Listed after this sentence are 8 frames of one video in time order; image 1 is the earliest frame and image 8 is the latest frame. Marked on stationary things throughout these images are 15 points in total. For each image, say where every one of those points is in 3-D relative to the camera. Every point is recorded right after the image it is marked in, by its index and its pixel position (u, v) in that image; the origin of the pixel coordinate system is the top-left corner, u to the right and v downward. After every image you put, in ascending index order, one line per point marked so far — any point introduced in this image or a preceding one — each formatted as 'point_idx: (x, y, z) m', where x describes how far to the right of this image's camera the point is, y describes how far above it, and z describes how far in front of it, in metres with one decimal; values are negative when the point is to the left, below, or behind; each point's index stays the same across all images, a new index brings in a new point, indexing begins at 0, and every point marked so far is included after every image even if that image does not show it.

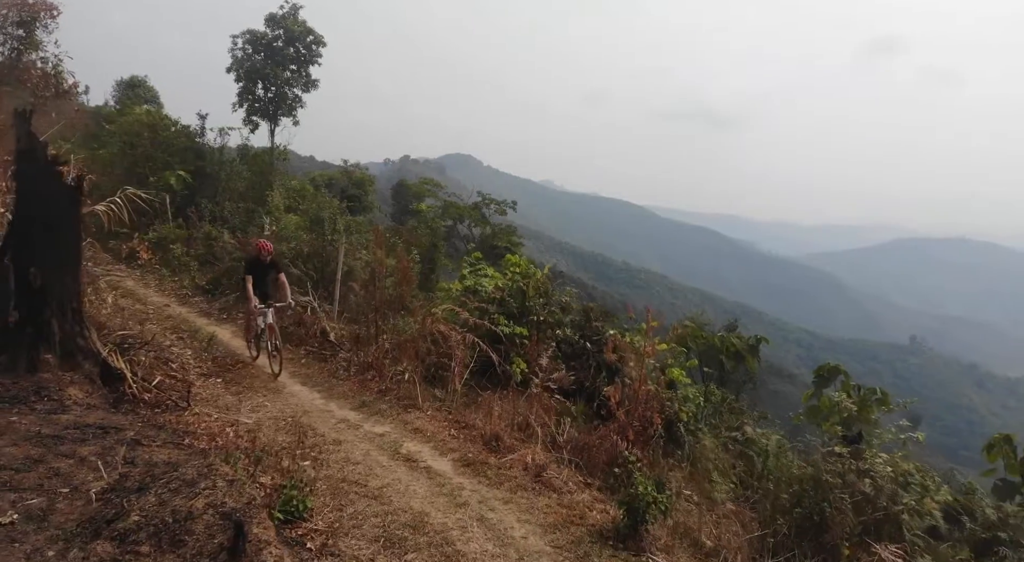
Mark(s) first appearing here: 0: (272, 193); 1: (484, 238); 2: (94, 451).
0: (-5.2, +1.9, +14.3) m
1: (-0.9, +1.3, +19.9) m
2: (-3.3, -1.4, +5.3) m
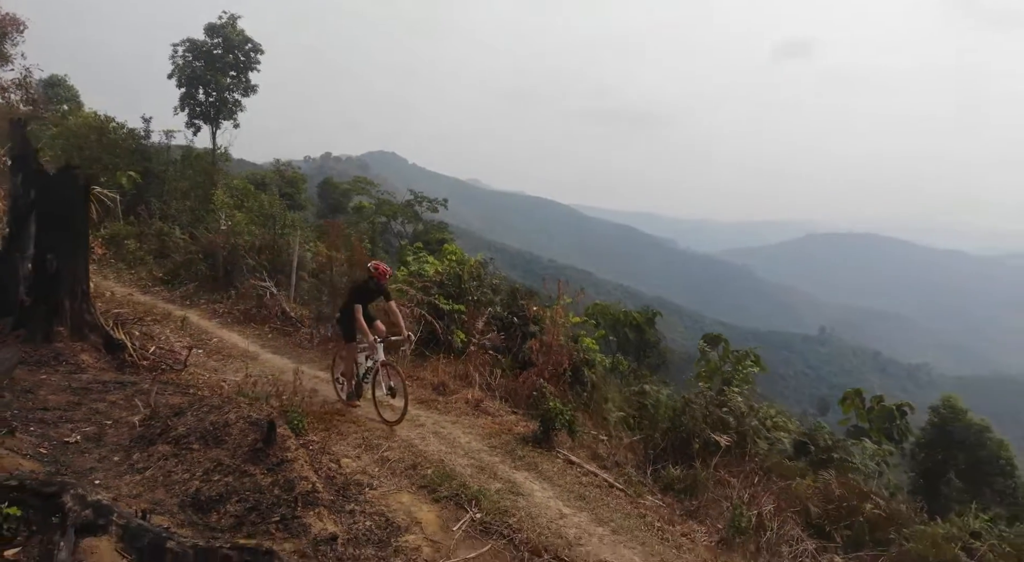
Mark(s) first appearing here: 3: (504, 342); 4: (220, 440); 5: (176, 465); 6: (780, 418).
0: (-6.8, +2.1, +15.4) m
1: (-3.2, +1.5, +21.4) m
2: (-3.9, -1.2, +6.7) m
3: (-0.1, -0.8, +10.6) m
4: (-2.4, -1.3, +5.5) m
5: (-2.6, -1.4, +5.2) m
6: (+4.3, -2.2, +10.6) m
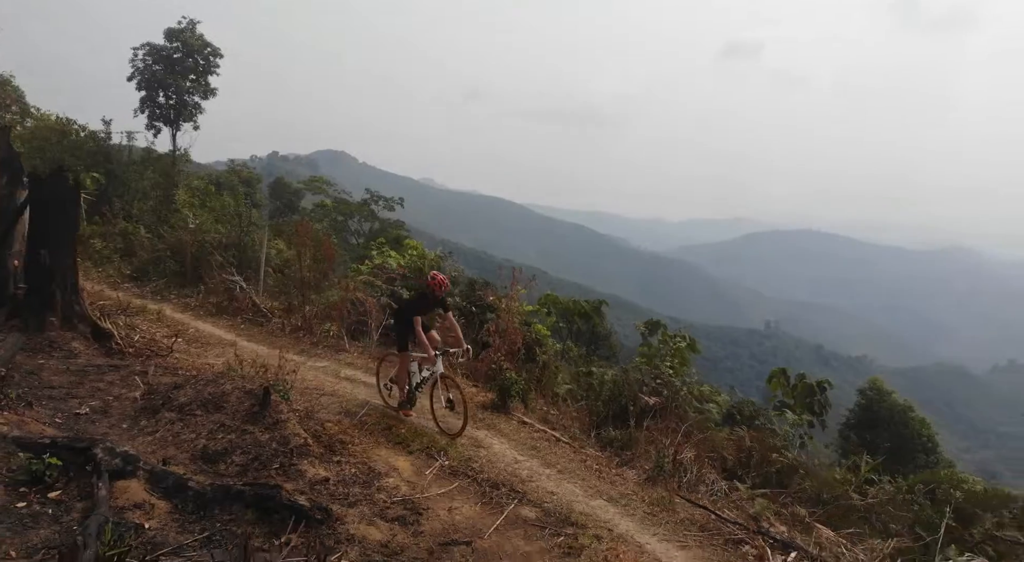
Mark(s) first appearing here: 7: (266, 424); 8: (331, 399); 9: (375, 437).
0: (-7.9, +2.1, +15.9) m
1: (-4.7, +1.6, +22.1) m
2: (-4.4, -1.1, +7.4) m
3: (-0.9, -0.6, +11.5) m
4: (-2.7, -1.2, +6.3) m
5: (-3.0, -1.3, +6.0) m
6: (+3.5, -2.0, +11.9) m
7: (-2.2, -1.3, +6.0) m
8: (-2.1, -1.3, +7.5) m
9: (-1.4, -1.5, +6.6) m
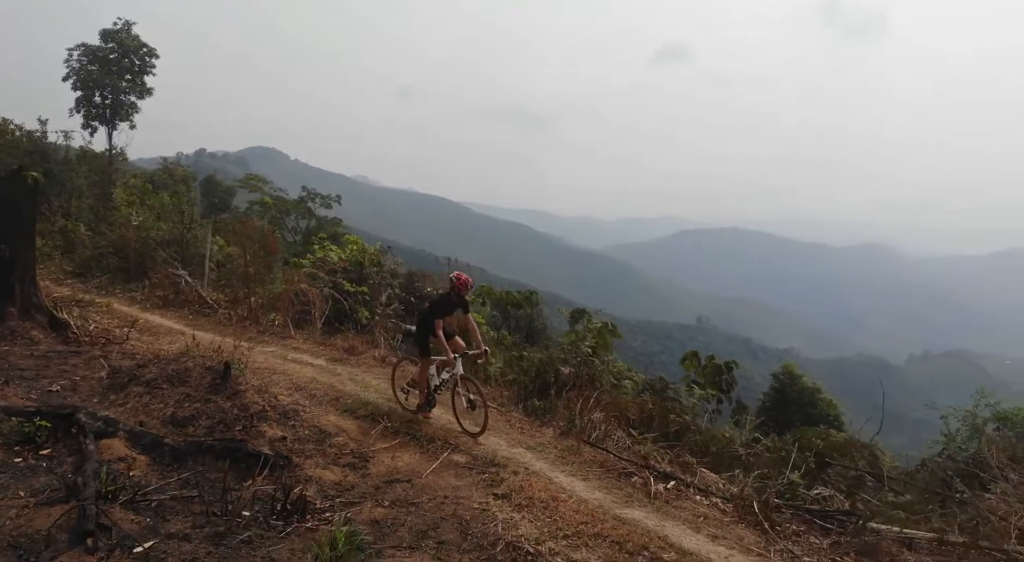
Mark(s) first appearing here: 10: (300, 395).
0: (-9.5, +2.2, +16.1) m
1: (-6.9, +1.7, +22.6) m
2: (-5.2, -1.0, +8.0) m
3: (-2.1, -0.5, +12.5) m
4: (-3.5, -1.1, +7.1) m
5: (-3.6, -1.2, +6.7) m
6: (+2.3, -1.8, +13.2) m
7: (-2.9, -1.2, +6.9) m
8: (-2.9, -1.2, +8.4) m
9: (-2.1, -1.4, +7.5) m
10: (-2.5, -1.3, +7.7) m
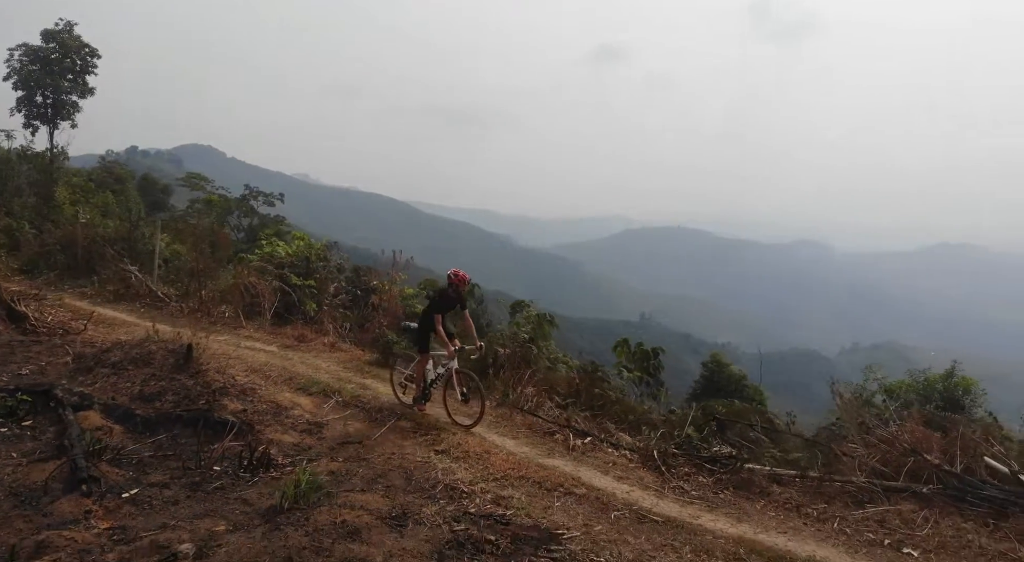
0: (-11.0, +2.3, +16.3) m
1: (-8.9, +1.8, +22.9) m
2: (-6.0, -0.9, +8.5) m
3: (-3.2, -0.3, +13.2) m
4: (-4.2, -0.9, +7.7) m
5: (-4.3, -1.1, +7.4) m
6: (+1.1, -1.6, +14.3) m
7: (-3.6, -1.1, +7.5) m
8: (-3.7, -1.1, +9.0) m
9: (-2.9, -1.3, +8.2) m
10: (-3.2, -1.2, +8.4) m
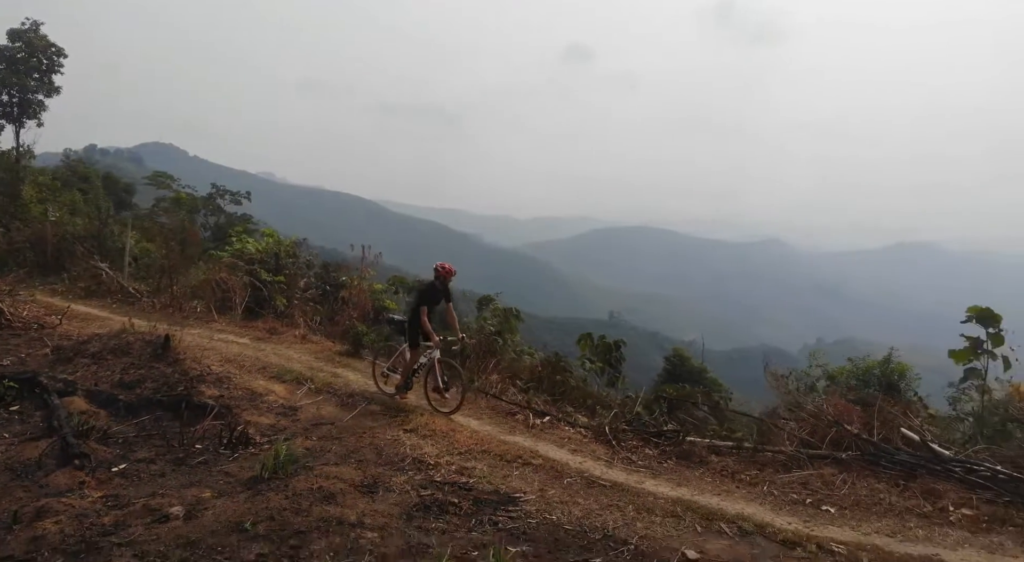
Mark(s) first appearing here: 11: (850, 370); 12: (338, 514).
0: (-11.8, +2.3, +16.3) m
1: (-10.0, +1.9, +23.0) m
2: (-6.5, -0.8, +8.8) m
3: (-3.9, -0.3, +13.6) m
4: (-4.6, -0.9, +8.0) m
5: (-4.8, -1.0, +7.7) m
6: (+0.3, -1.5, +14.8) m
7: (-4.1, -1.0, +7.9) m
8: (-4.2, -1.0, +9.4) m
9: (-3.3, -1.2, +8.6) m
10: (-3.7, -1.1, +8.8) m
11: (+6.3, -1.6, +12.4) m
12: (-1.3, -1.7, +4.9) m
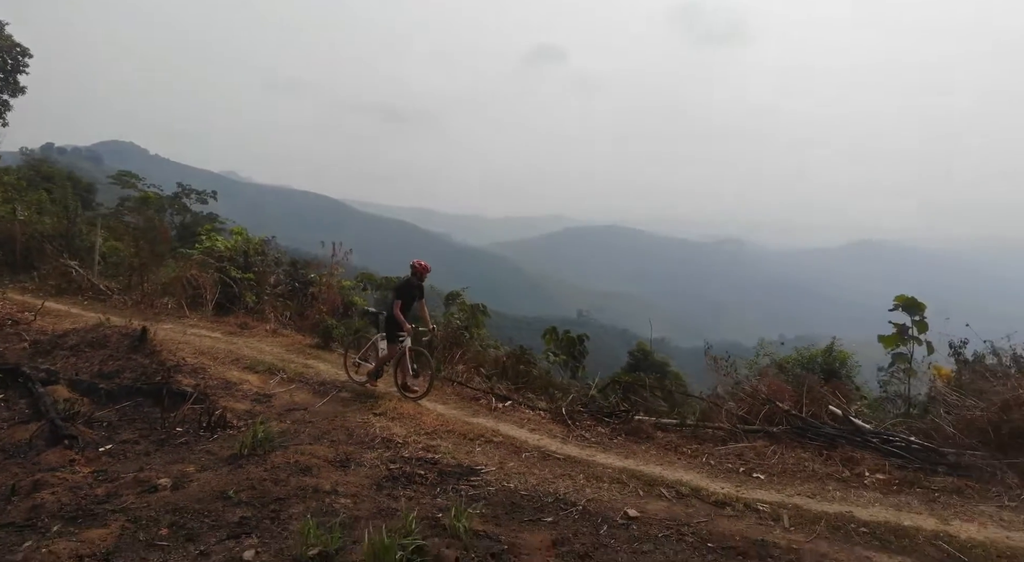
0: (-12.7, +2.3, +16.3) m
1: (-11.2, +1.9, +23.1) m
2: (-7.0, -0.8, +9.0) m
3: (-4.7, -0.2, +13.9) m
4: (-5.1, -0.8, +8.4) m
5: (-5.2, -0.9, +8.0) m
6: (-0.5, -1.4, +15.4) m
7: (-4.5, -0.9, +8.3) m
8: (-4.8, -0.9, +9.7) m
9: (-3.8, -1.1, +9.0) m
10: (-4.2, -1.0, +9.2) m
11: (+5.6, -1.5, +13.2) m
12: (-1.6, -1.7, +5.4) m
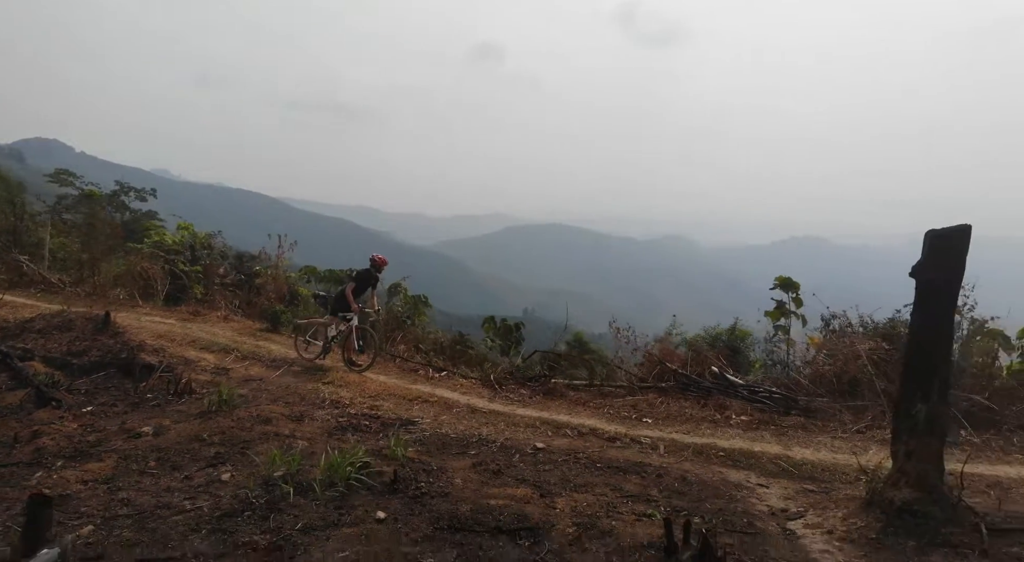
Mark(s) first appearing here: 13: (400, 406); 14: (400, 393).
0: (-14.3, +2.4, +16.4) m
1: (-13.3, +2.0, +23.3) m
2: (-7.9, -0.6, +9.6) m
3: (-6.1, 0.0, +14.7) m
4: (-6.0, -0.6, +9.1) m
5: (-6.1, -0.8, +8.8) m
6: (-2.0, -1.2, +16.5) m
7: (-5.5, -0.8, +9.1) m
8: (-5.8, -0.8, +10.5) m
9: (-4.8, -0.9, +9.9) m
10: (-5.2, -0.9, +10.0) m
11: (+4.3, -1.2, +14.9) m
12: (-2.3, -1.5, +6.5) m
13: (-1.3, -1.5, +7.9) m
14: (-1.4, -1.4, +8.4) m
